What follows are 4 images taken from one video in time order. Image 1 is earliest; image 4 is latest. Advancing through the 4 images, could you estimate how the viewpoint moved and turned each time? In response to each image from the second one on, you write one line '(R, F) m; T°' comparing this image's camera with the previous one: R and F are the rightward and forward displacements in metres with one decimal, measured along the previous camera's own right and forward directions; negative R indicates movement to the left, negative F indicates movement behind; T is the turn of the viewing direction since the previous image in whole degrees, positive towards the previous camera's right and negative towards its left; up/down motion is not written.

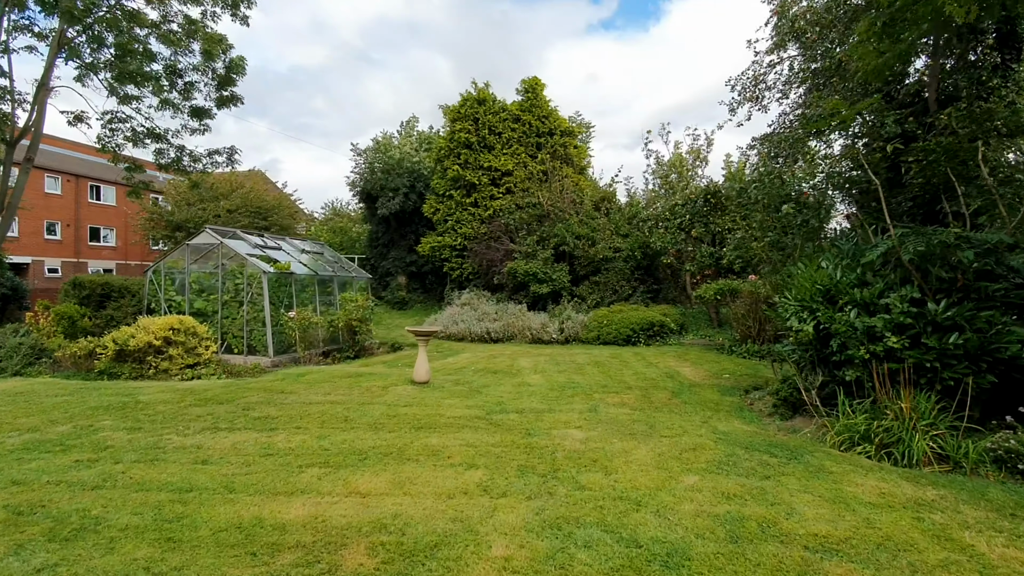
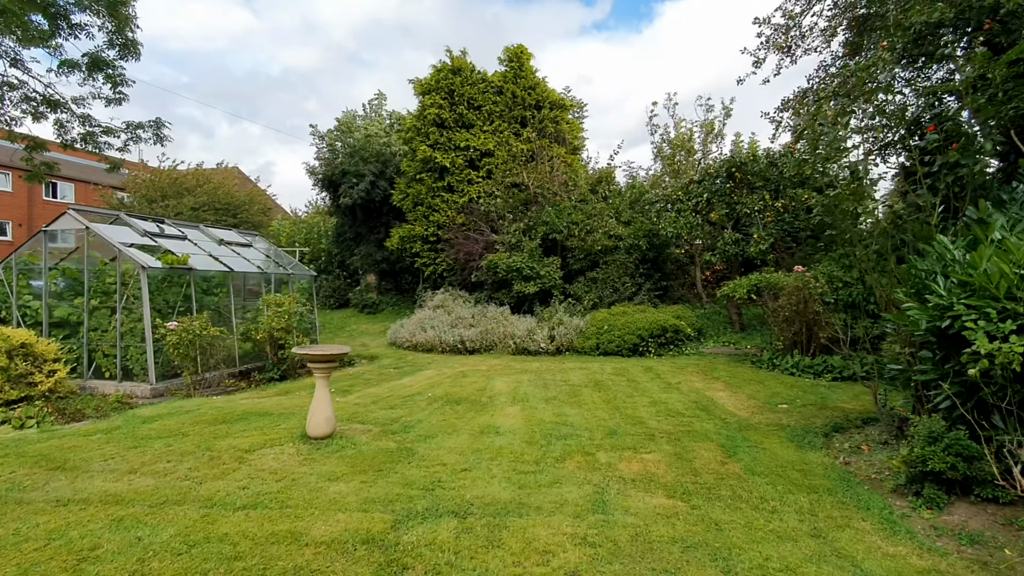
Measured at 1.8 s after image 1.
(+0.3, +2.3) m; +1°
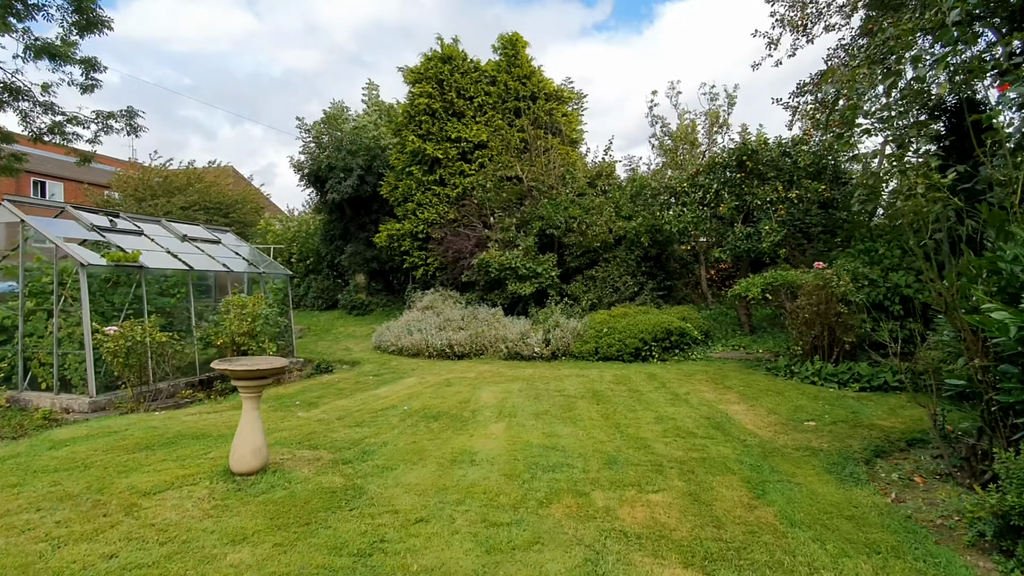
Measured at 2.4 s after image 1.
(+0.2, +0.7) m; 0°
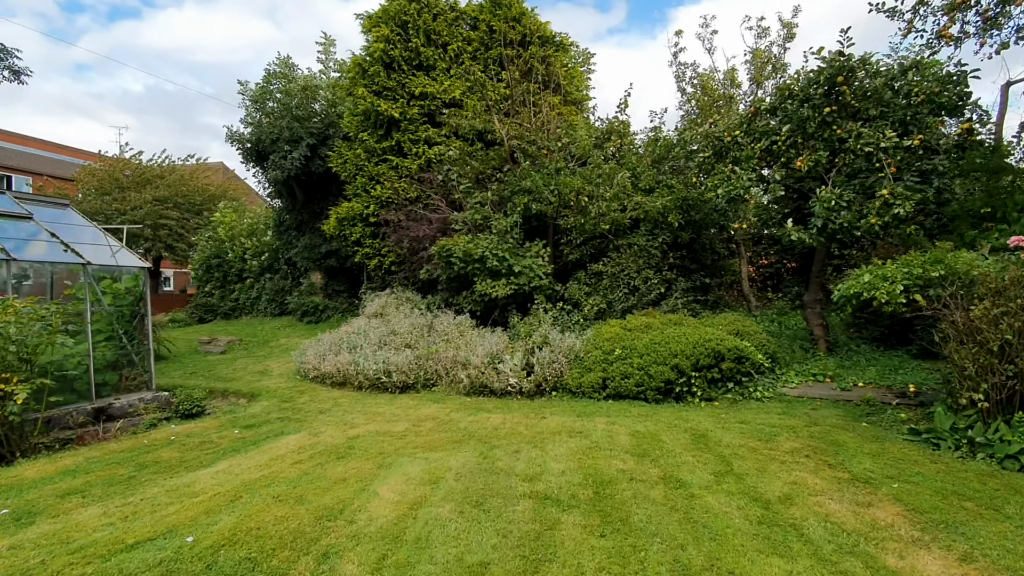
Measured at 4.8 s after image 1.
(+0.5, +2.9) m; -1°
